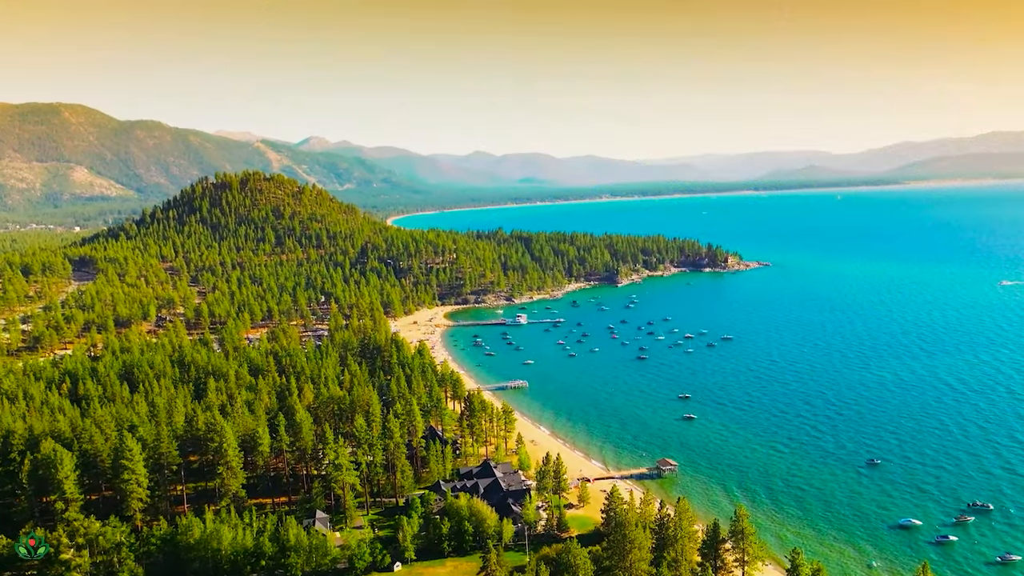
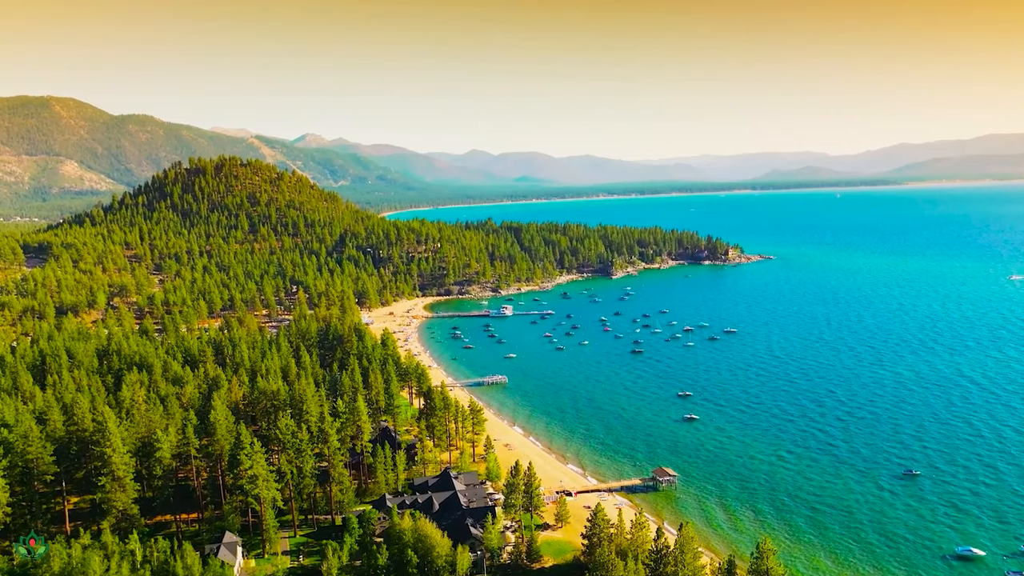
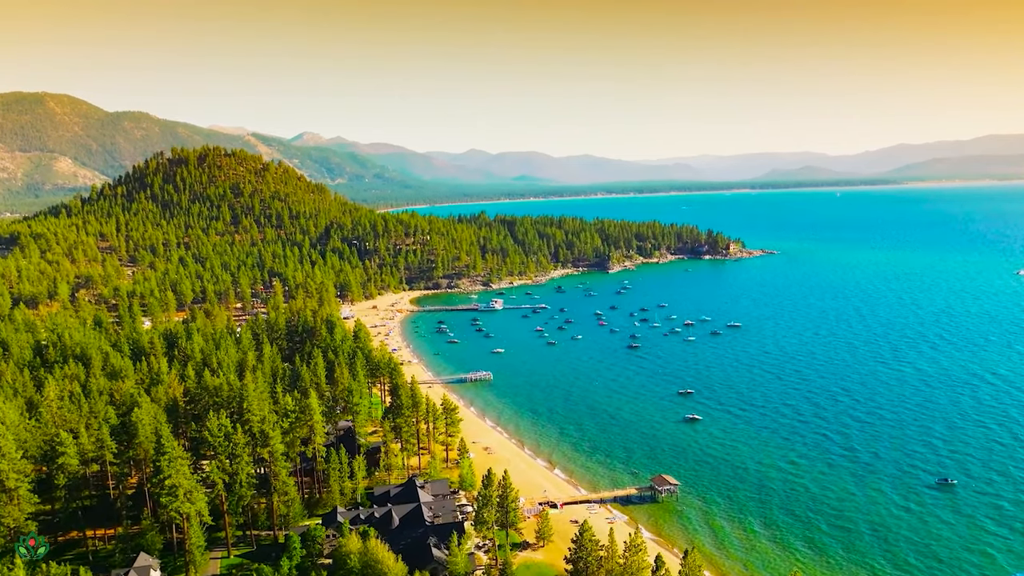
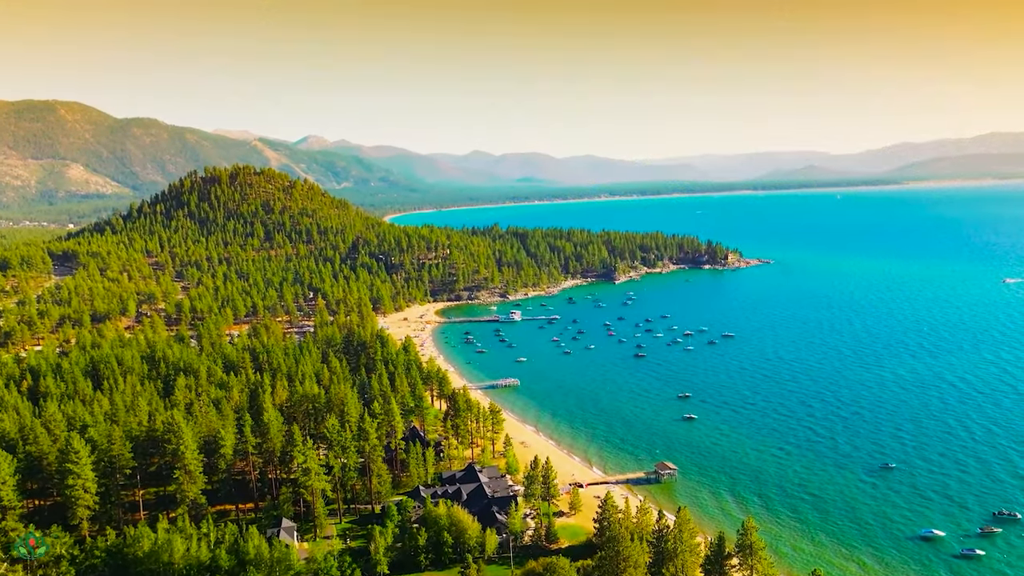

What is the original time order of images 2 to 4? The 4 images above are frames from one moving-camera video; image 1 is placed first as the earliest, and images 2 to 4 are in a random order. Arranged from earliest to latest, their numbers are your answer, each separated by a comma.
4, 2, 3
